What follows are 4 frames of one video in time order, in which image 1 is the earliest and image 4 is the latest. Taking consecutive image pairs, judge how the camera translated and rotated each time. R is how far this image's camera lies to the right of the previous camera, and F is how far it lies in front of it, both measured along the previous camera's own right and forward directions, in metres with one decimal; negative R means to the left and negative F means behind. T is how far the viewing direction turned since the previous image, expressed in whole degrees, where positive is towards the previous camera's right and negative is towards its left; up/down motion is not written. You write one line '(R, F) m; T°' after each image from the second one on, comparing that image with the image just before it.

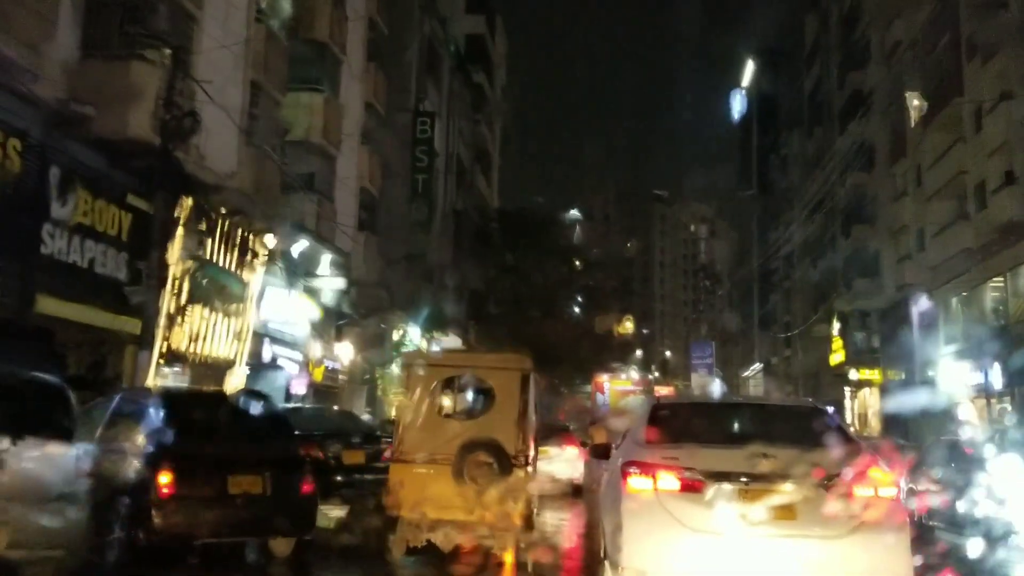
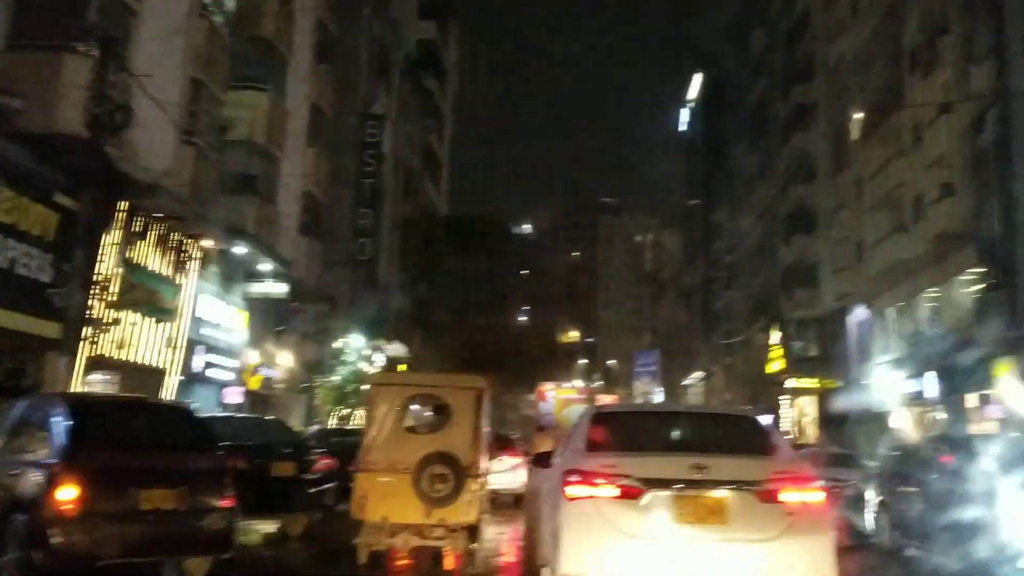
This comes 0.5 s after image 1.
(0.0, +0.3) m; +3°
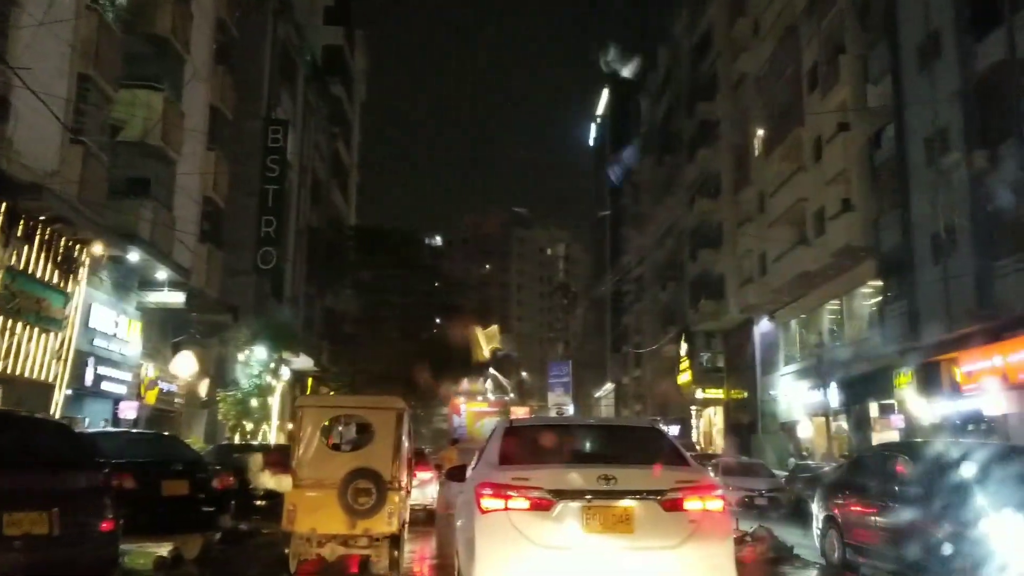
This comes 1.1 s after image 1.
(0.0, +0.4) m; +6°
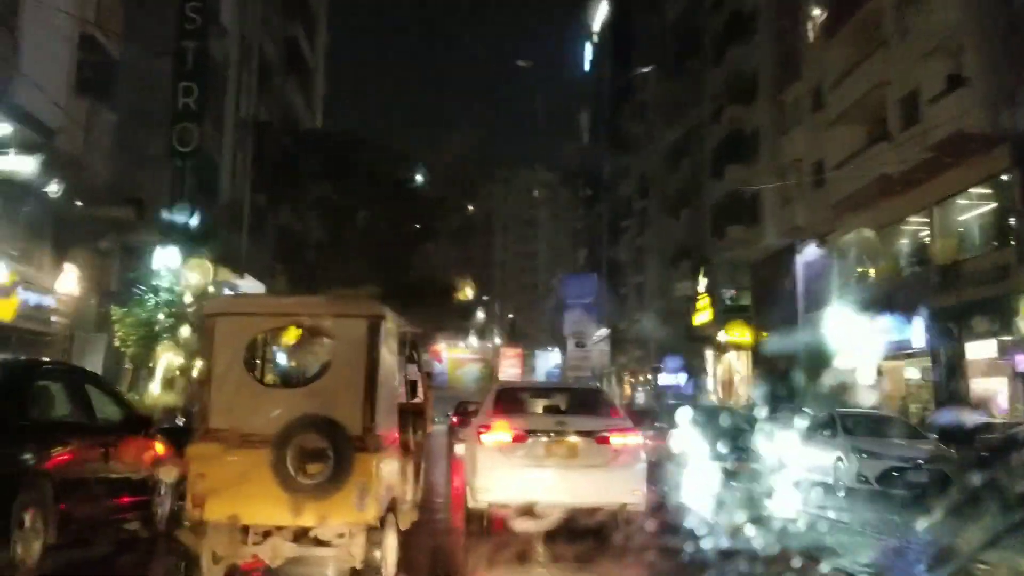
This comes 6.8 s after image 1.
(-0.5, +6.5) m; +1°
